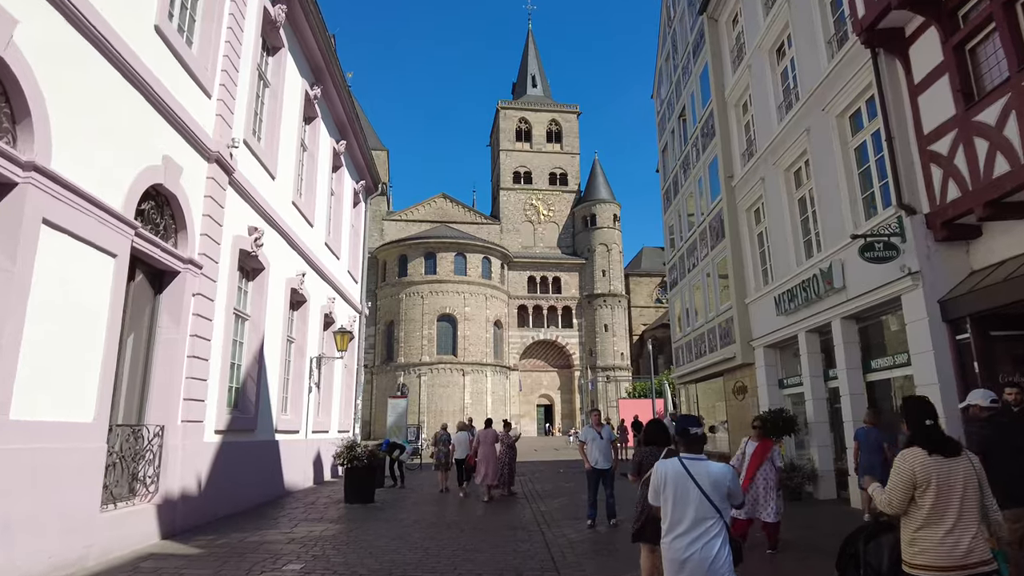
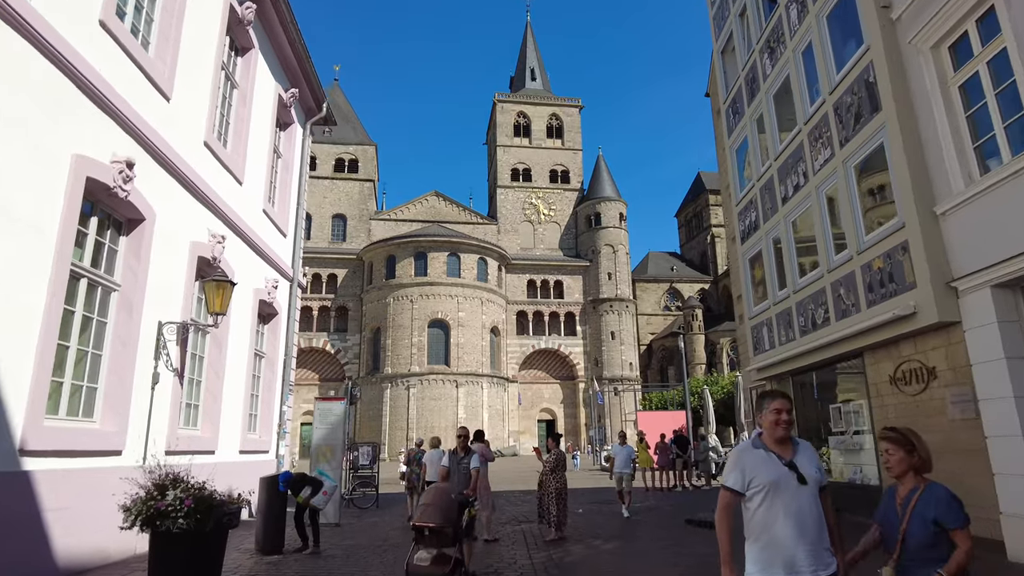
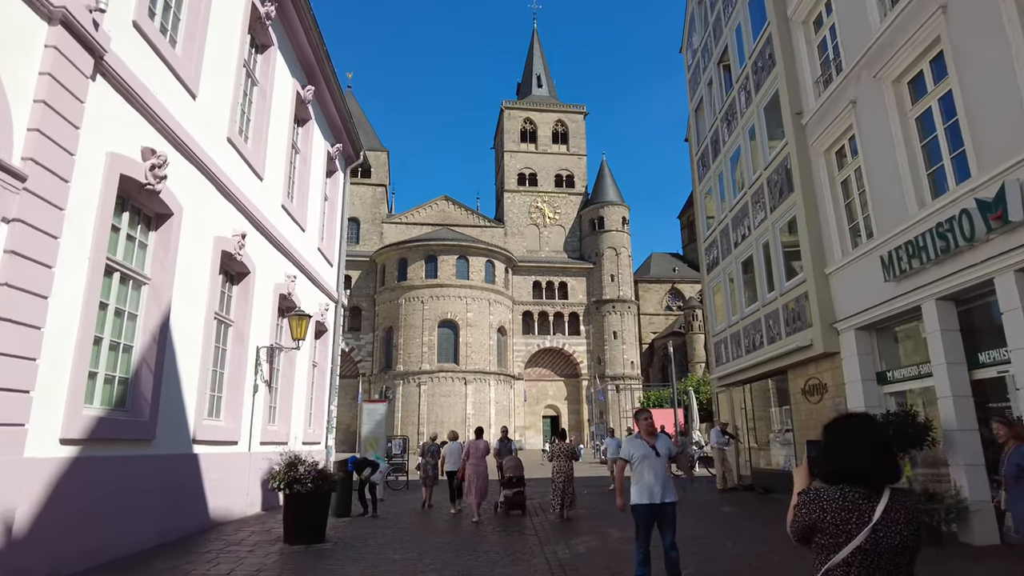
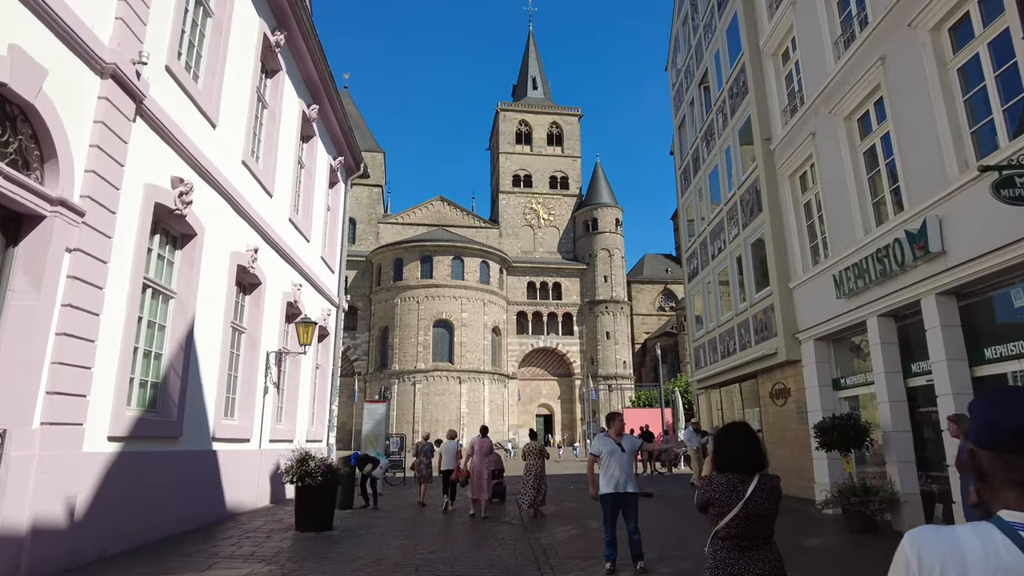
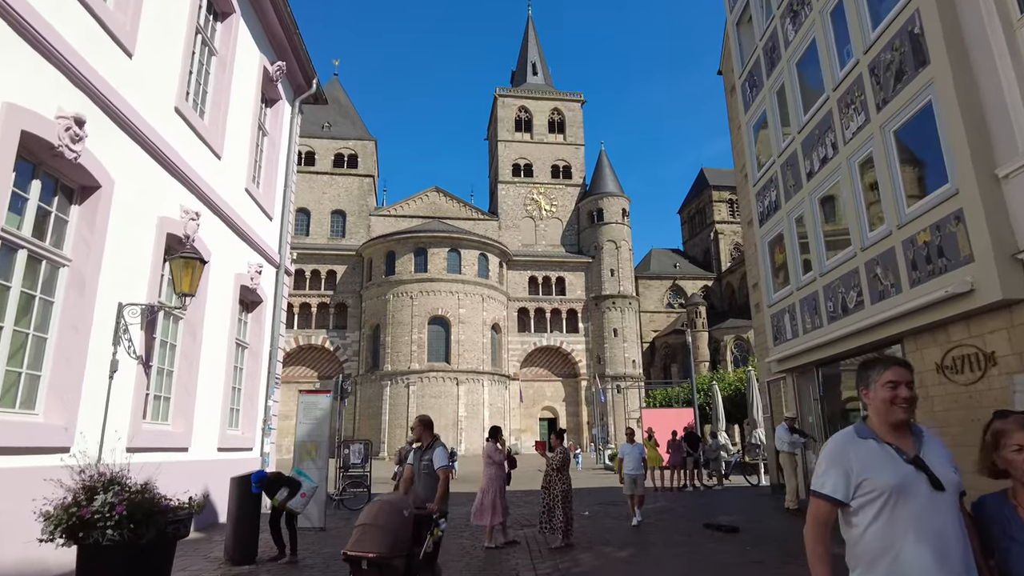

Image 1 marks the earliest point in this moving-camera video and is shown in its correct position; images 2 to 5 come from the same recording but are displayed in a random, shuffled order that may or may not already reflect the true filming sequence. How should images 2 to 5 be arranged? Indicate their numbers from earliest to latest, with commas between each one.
4, 3, 2, 5
